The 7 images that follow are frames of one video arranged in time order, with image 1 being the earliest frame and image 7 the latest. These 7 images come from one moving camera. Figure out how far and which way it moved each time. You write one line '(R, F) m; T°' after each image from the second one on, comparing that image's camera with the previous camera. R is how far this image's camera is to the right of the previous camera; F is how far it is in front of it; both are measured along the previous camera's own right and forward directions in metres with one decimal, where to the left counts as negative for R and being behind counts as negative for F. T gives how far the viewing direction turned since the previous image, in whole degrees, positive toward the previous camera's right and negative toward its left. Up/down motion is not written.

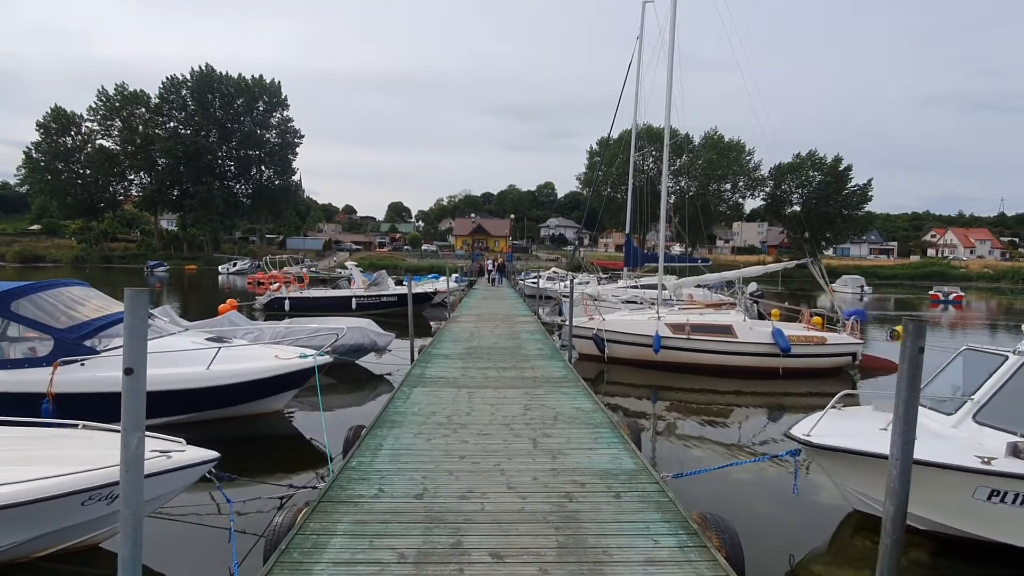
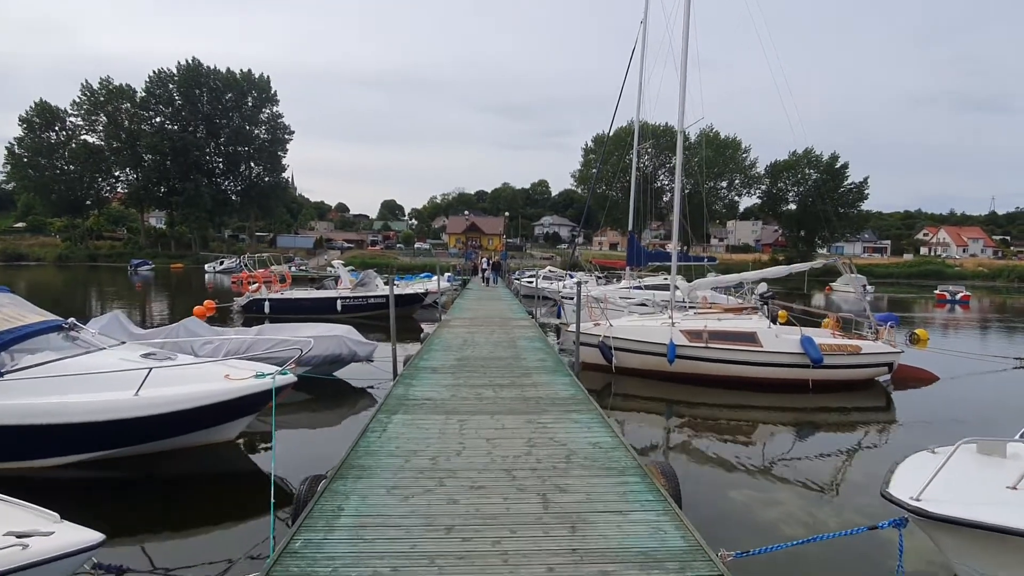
(-0.1, +1.4) m; +1°
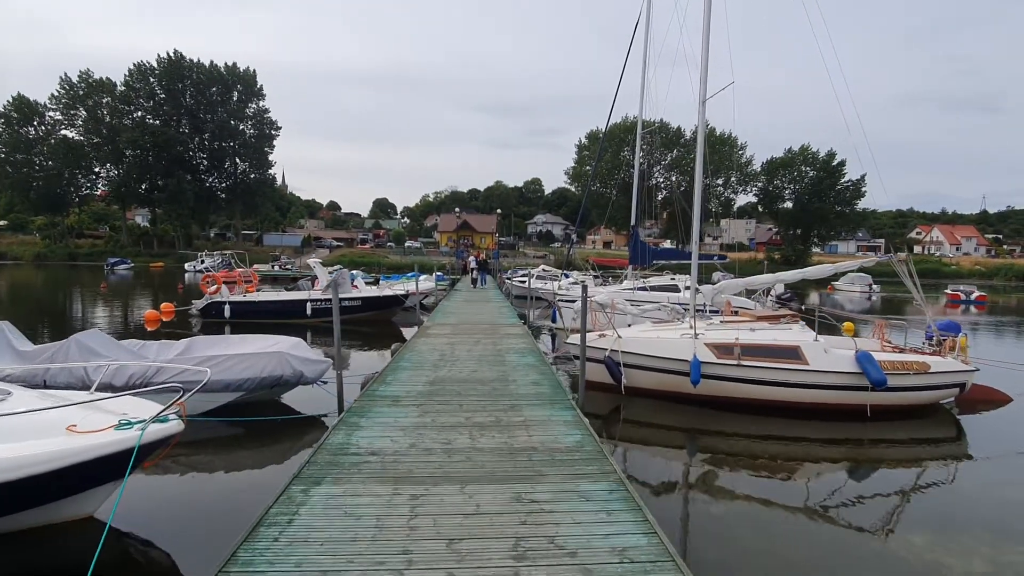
(+0.1, +2.1) m; +1°
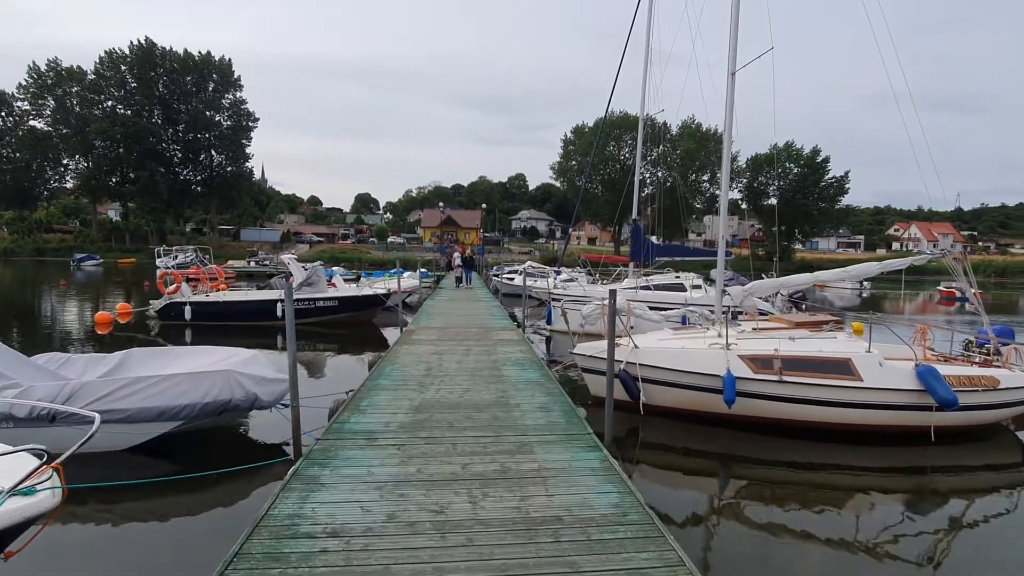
(-0.2, +1.5) m; +2°
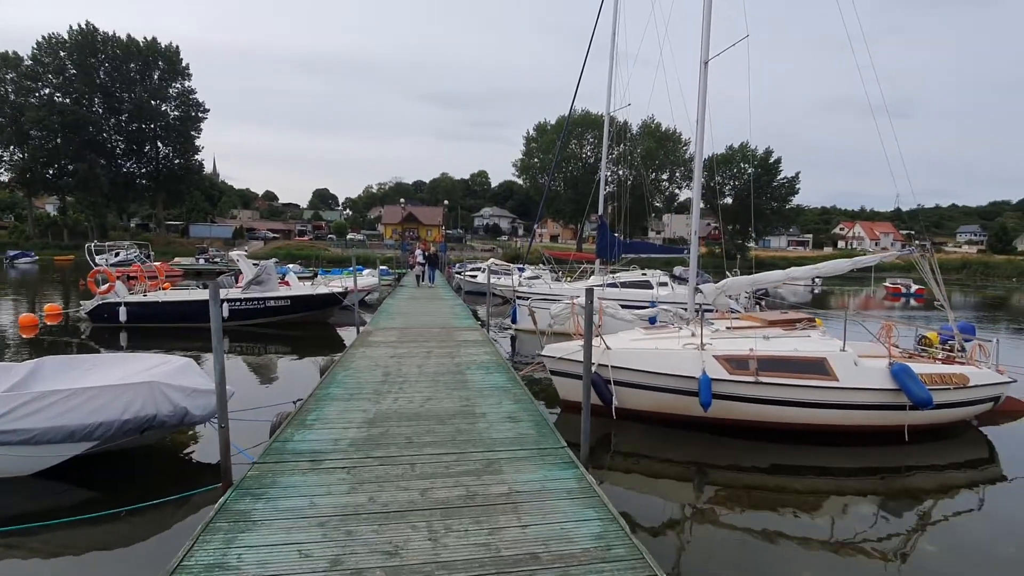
(0.0, +0.6) m; +4°
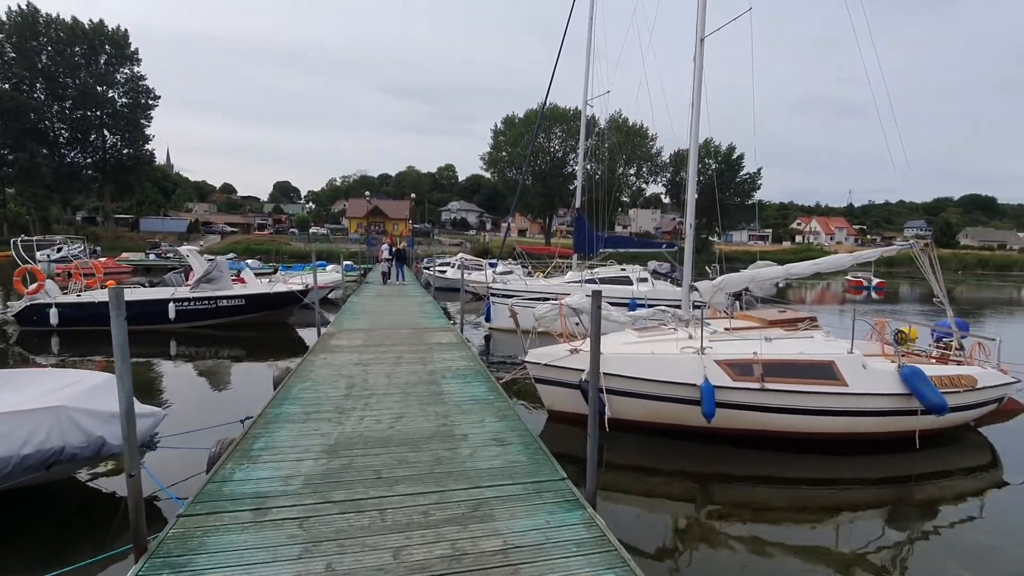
(-0.2, +0.8) m; +4°
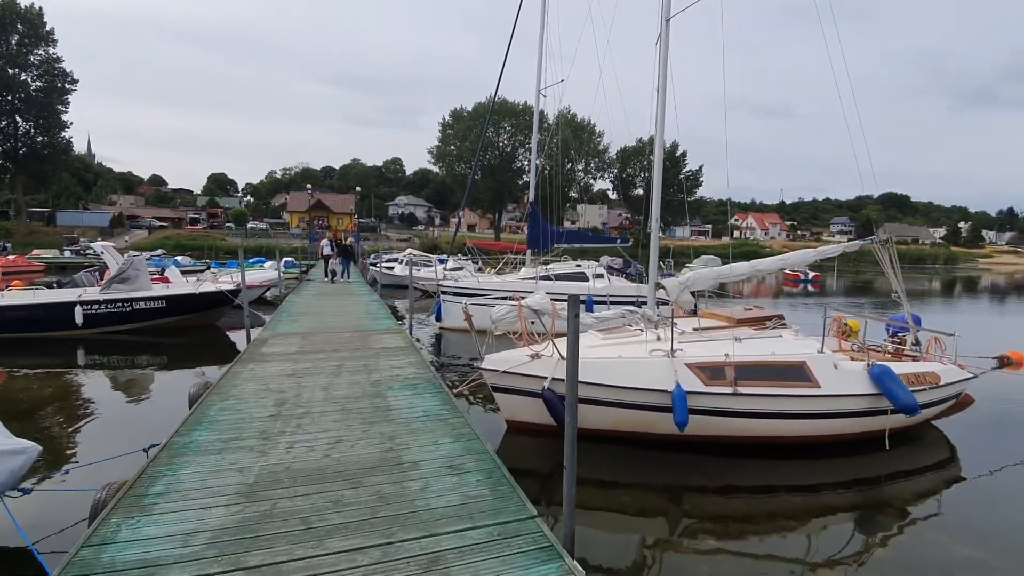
(-0.1, +0.7) m; +6°
